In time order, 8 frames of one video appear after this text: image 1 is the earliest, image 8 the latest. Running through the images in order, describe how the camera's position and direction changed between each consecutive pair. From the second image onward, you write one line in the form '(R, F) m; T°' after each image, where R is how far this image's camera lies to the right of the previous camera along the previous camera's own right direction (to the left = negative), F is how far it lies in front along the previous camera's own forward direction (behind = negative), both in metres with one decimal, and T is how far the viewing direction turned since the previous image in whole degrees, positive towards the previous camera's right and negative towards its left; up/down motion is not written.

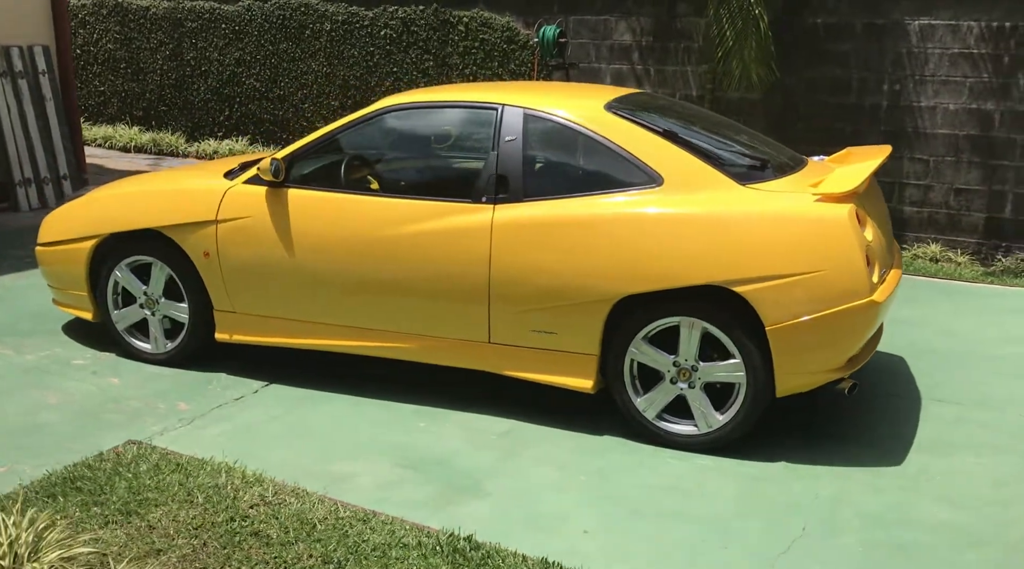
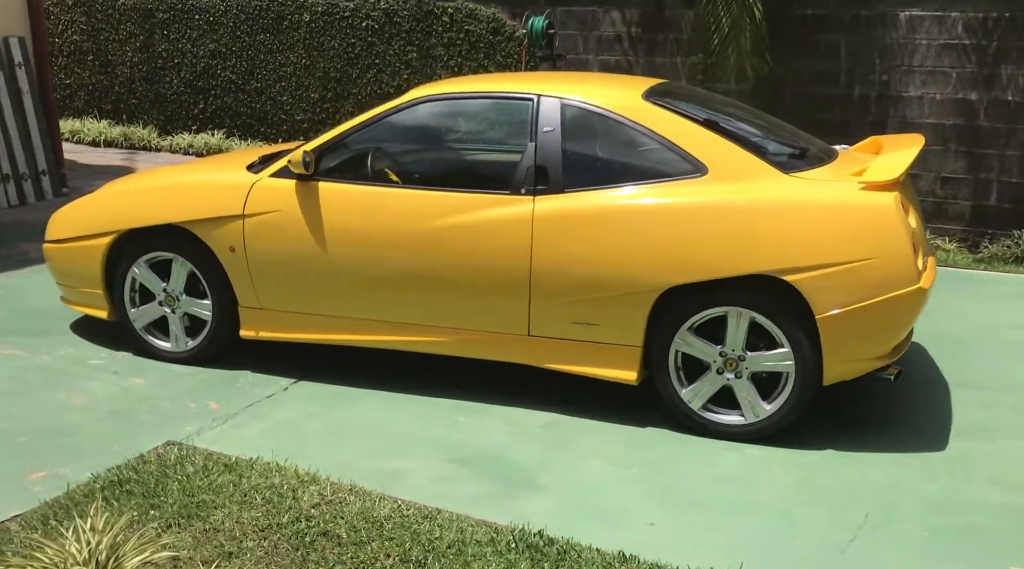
(-0.4, 0.0) m; +3°
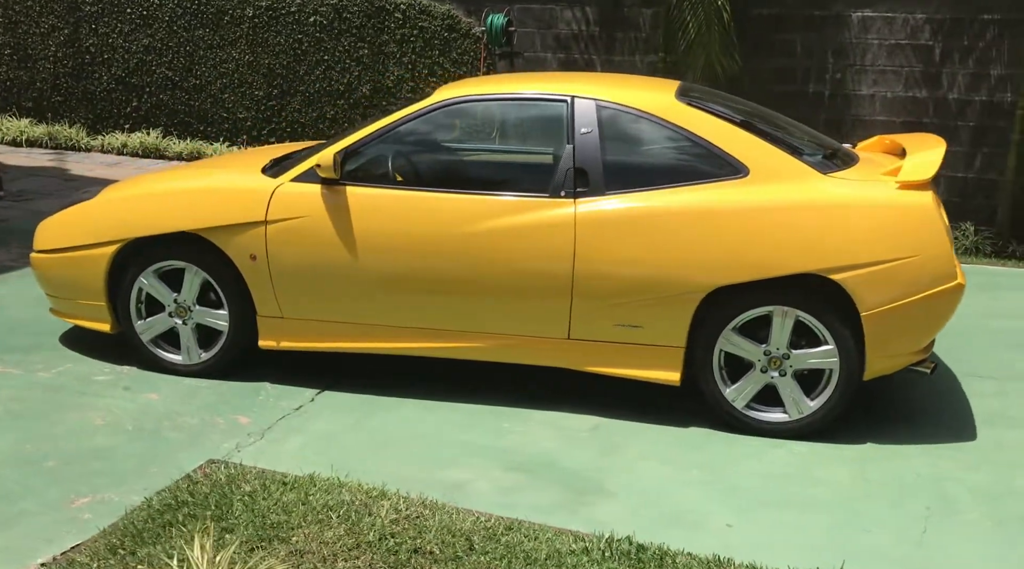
(-0.6, +0.1) m; +6°
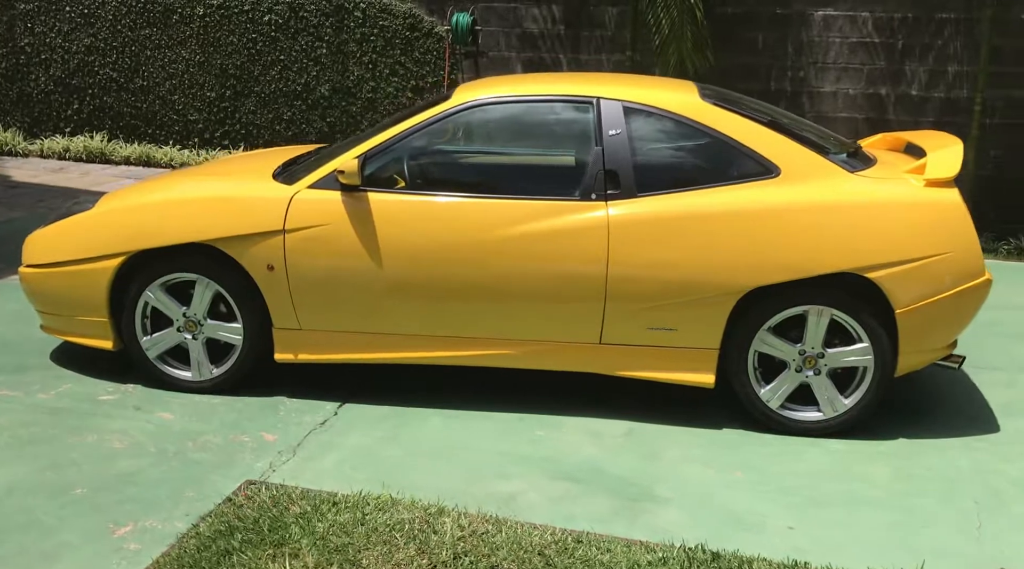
(-0.5, +0.1) m; +5°
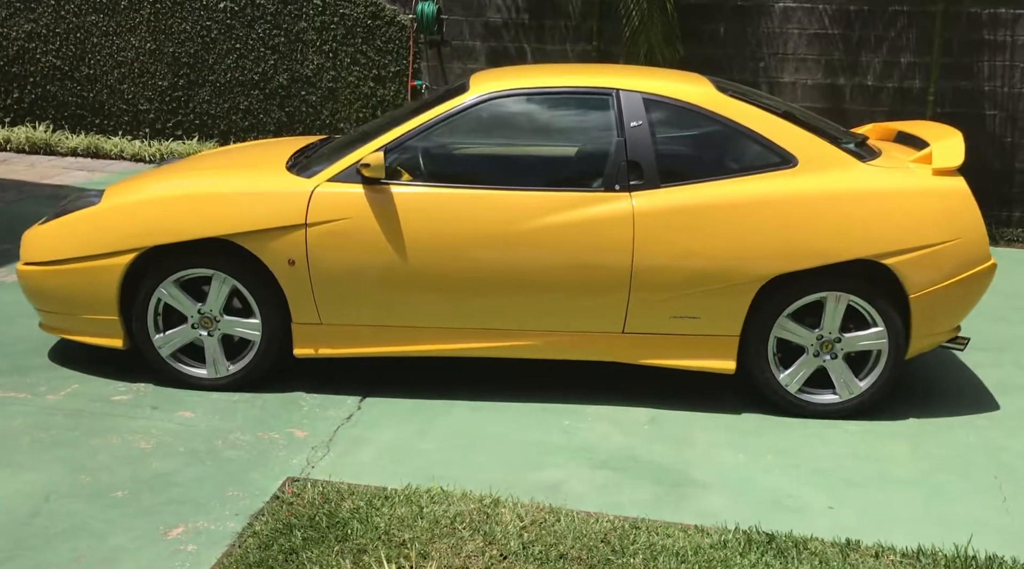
(-0.5, 0.0) m; +5°
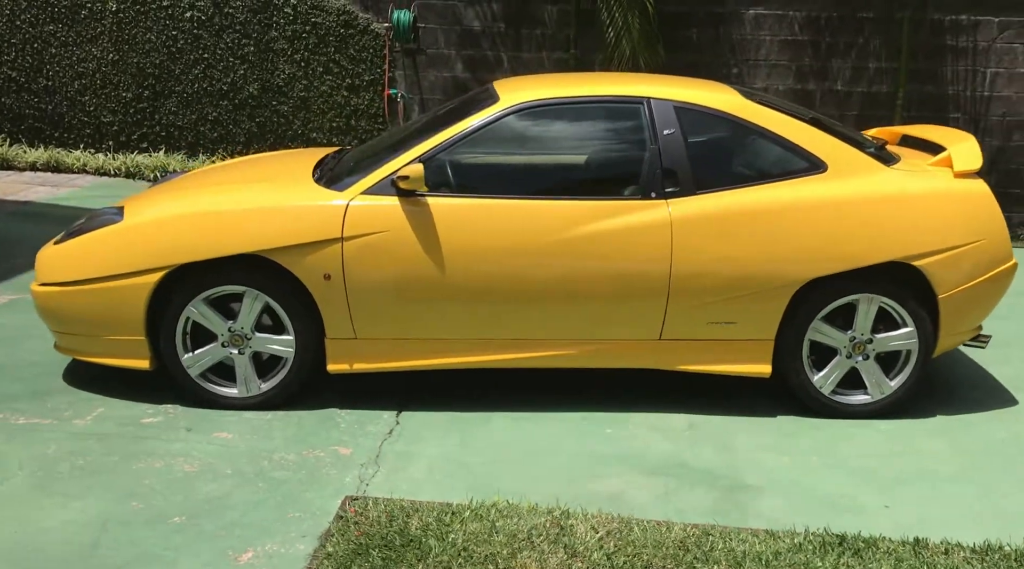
(-0.5, 0.0) m; +4°
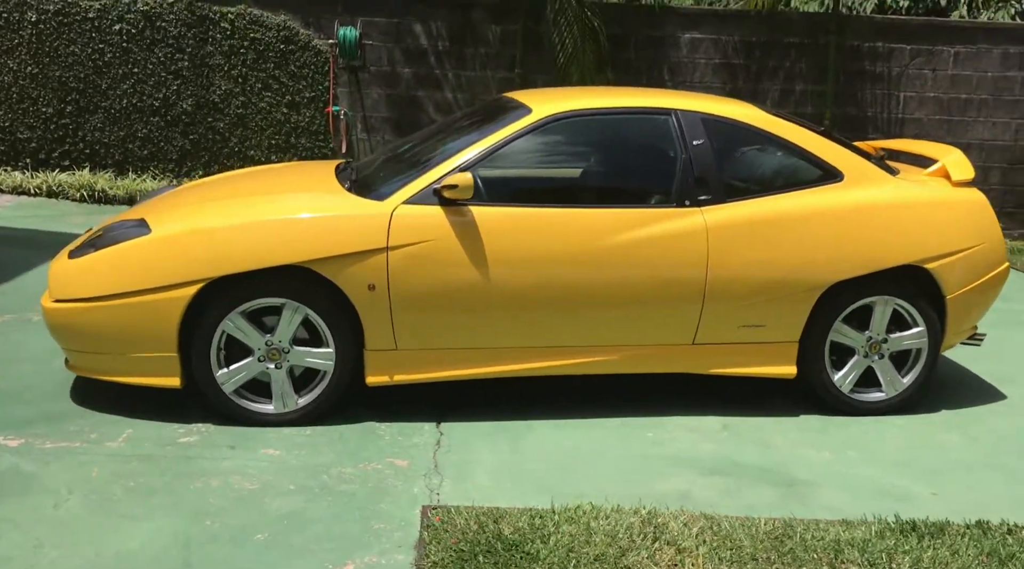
(-0.8, 0.0) m; +7°
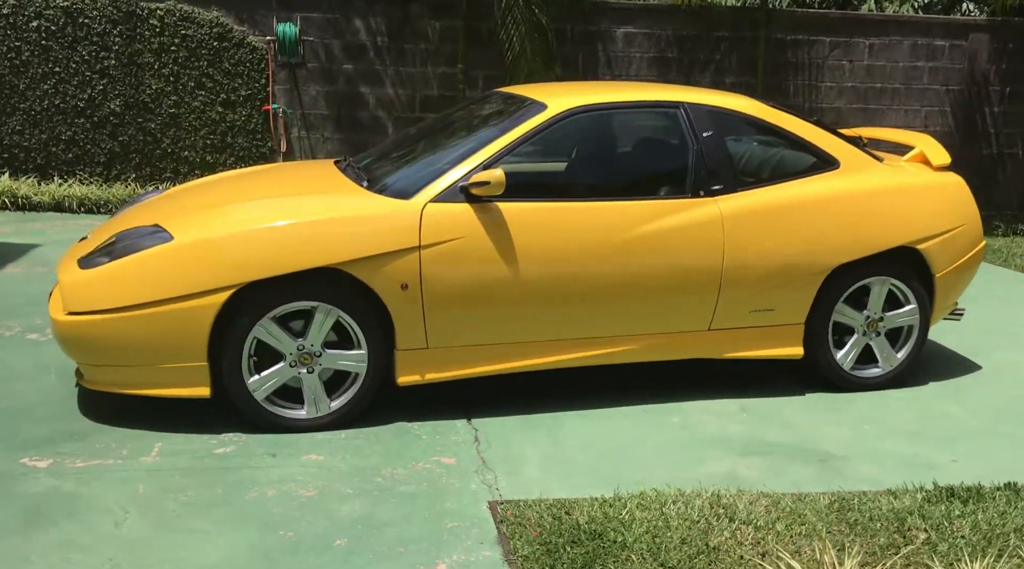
(-0.7, 0.0) m; +7°
